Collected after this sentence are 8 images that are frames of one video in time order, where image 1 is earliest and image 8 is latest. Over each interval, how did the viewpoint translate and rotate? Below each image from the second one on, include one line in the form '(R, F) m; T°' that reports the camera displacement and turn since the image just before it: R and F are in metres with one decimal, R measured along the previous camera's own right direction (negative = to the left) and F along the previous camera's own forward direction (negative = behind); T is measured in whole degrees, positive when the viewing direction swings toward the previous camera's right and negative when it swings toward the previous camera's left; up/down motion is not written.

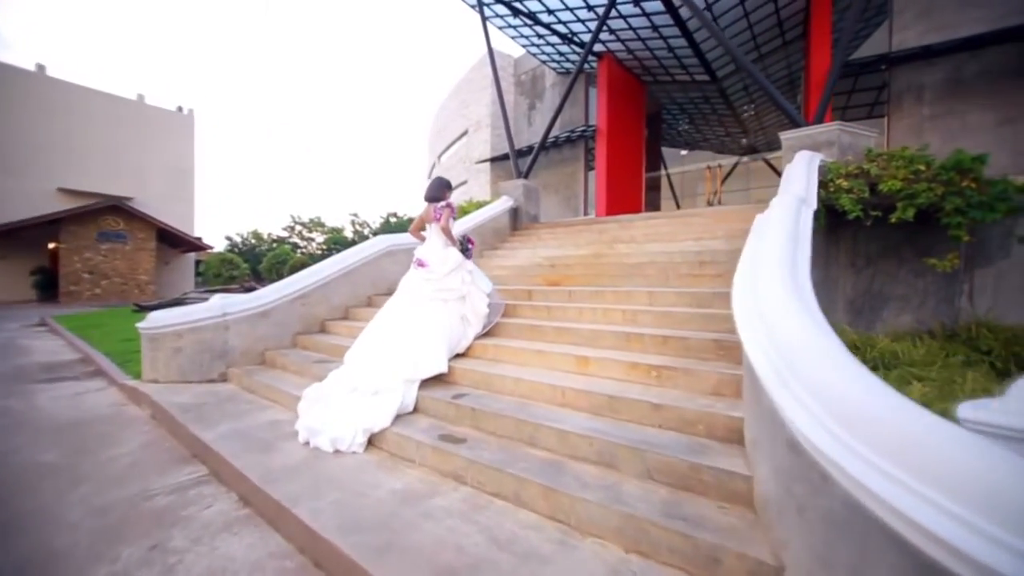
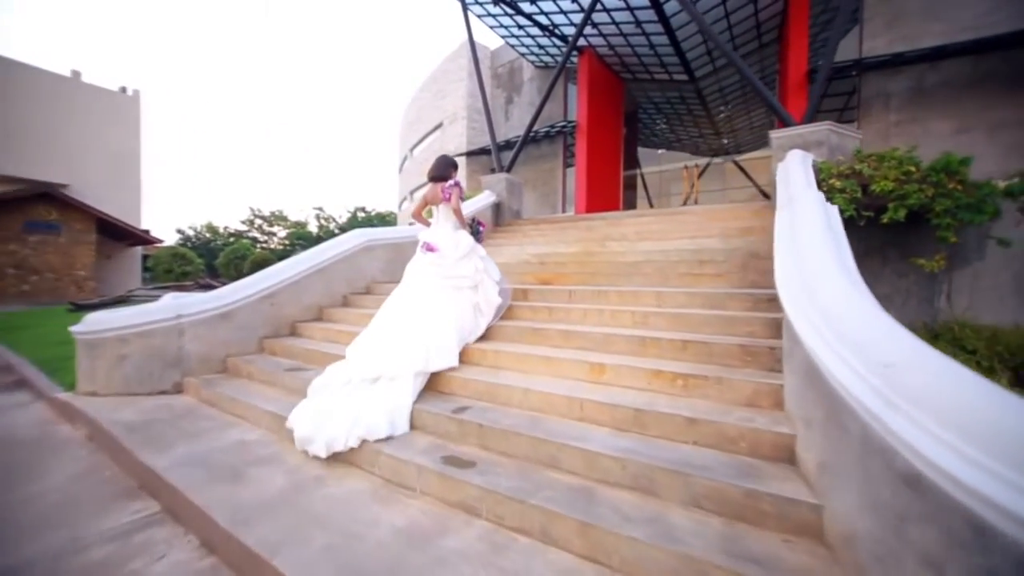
(-0.3, +0.4) m; +4°
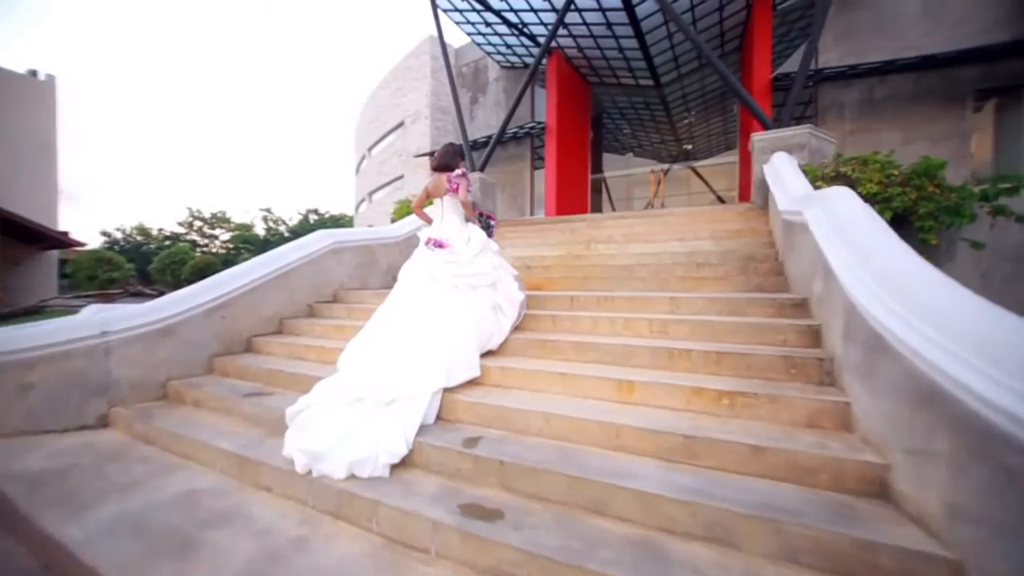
(-0.4, +0.5) m; +6°
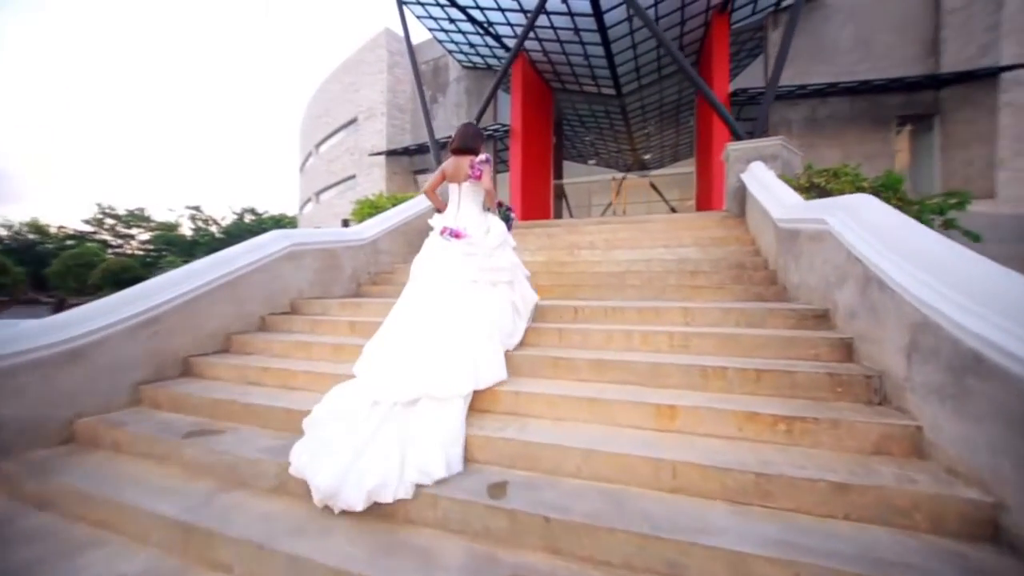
(-0.5, +0.5) m; +7°
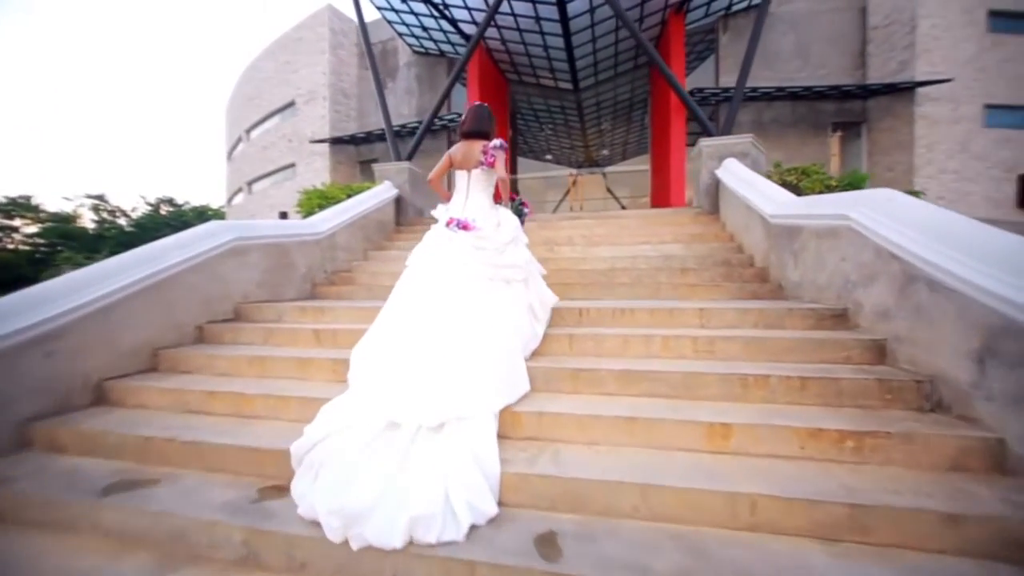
(-0.5, +0.5) m; +7°
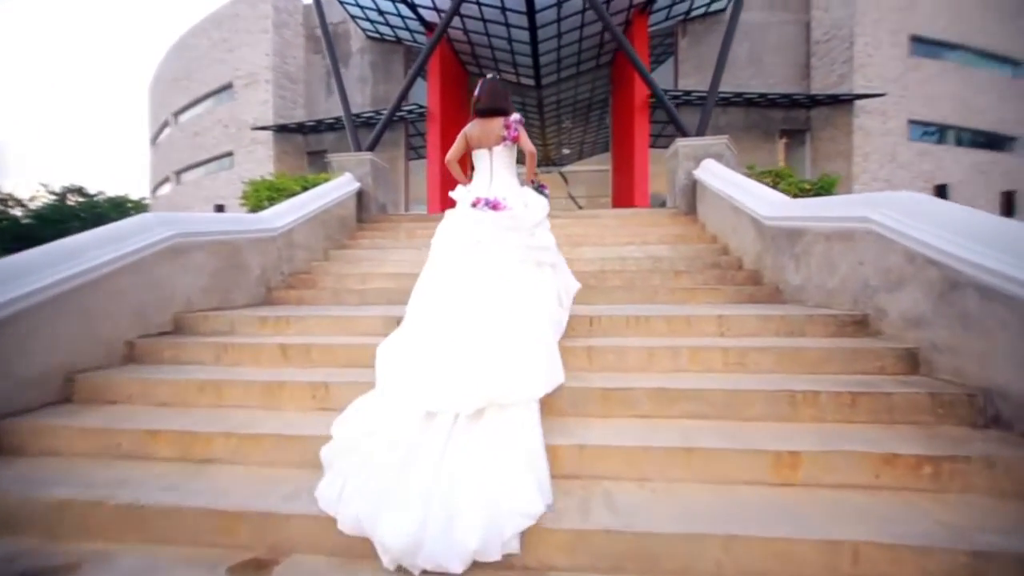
(-0.4, +0.4) m; +7°
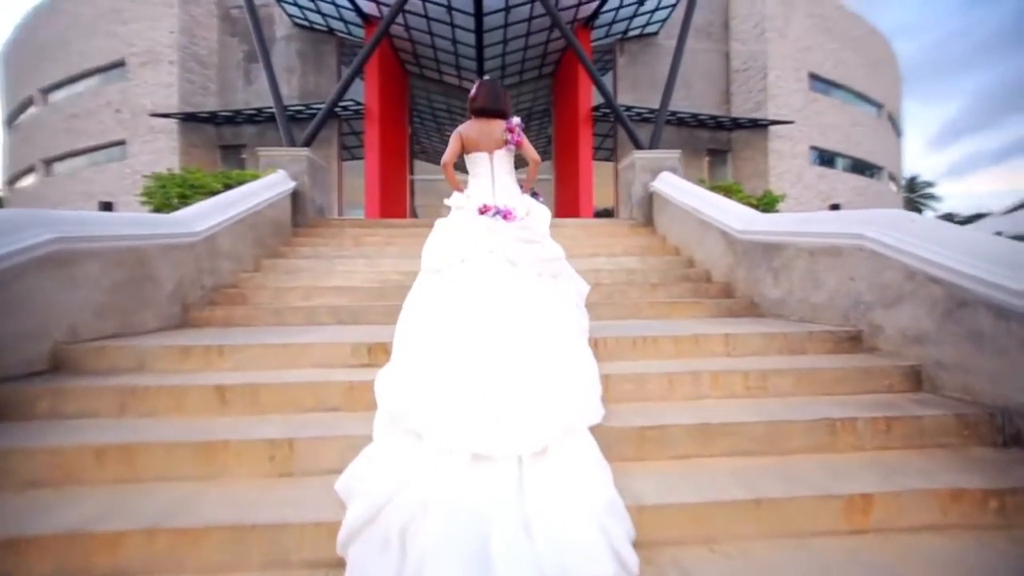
(-0.5, +0.5) m; +10°
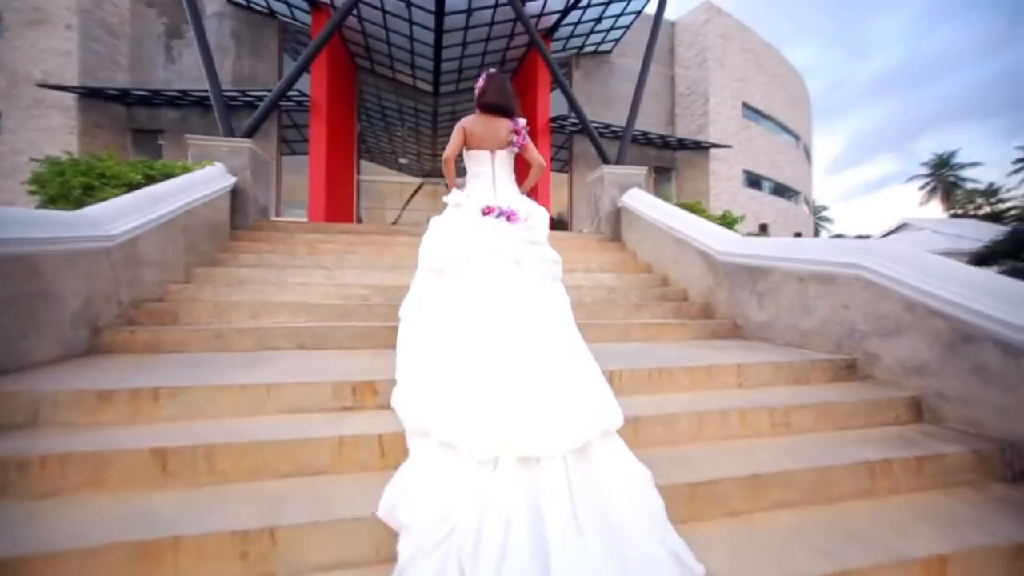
(-0.5, +0.4) m; +8°
